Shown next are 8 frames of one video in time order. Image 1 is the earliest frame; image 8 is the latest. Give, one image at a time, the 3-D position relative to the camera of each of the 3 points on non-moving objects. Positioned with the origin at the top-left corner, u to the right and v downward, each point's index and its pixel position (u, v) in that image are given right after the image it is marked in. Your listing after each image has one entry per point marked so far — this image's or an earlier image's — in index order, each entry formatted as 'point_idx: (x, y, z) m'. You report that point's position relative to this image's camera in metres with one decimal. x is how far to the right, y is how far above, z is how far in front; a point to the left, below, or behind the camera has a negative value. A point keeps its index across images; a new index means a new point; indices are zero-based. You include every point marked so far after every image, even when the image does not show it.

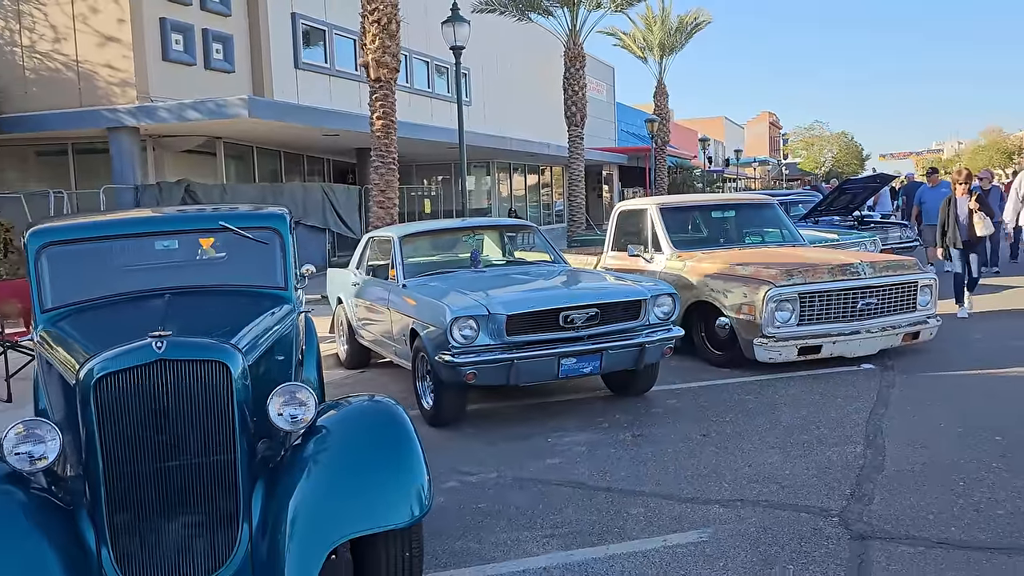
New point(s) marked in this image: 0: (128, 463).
0: (-1.4, -0.6, +3.1) m
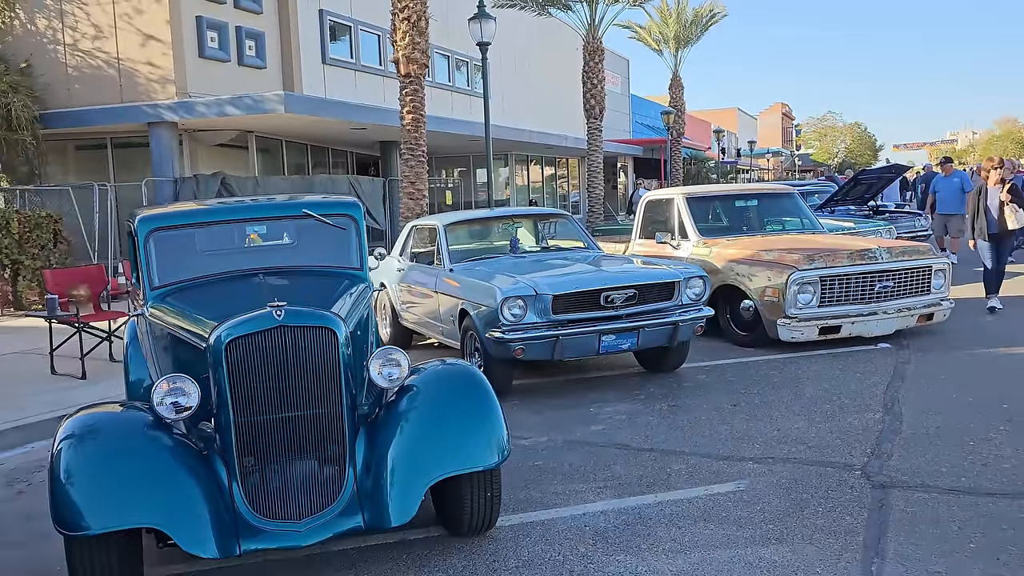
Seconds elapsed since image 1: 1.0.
0: (-1.1, -0.5, +3.6) m
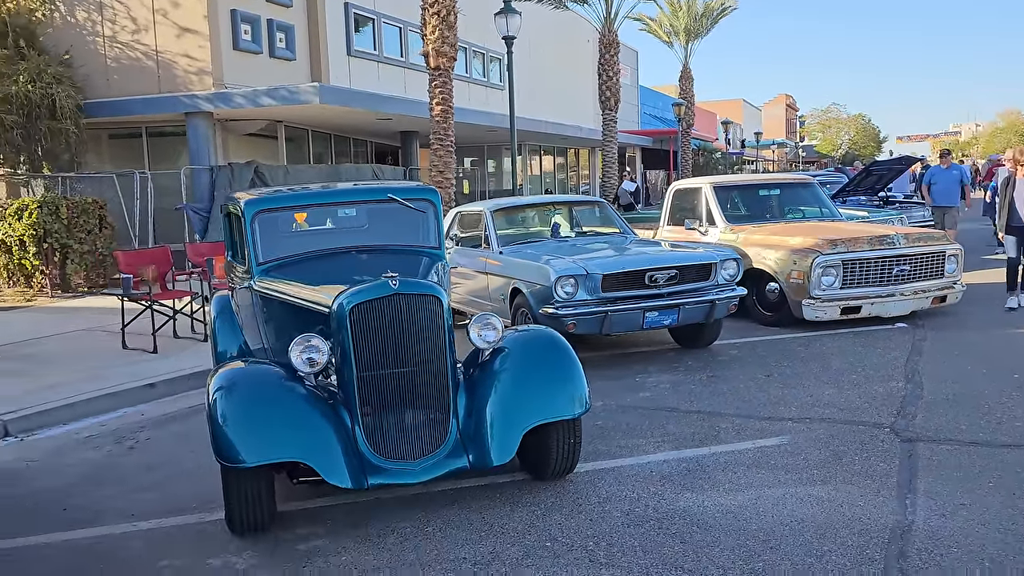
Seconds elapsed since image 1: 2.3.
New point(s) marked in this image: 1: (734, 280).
0: (-0.7, -0.4, +4.2) m
1: (+1.9, +0.1, +7.5) m
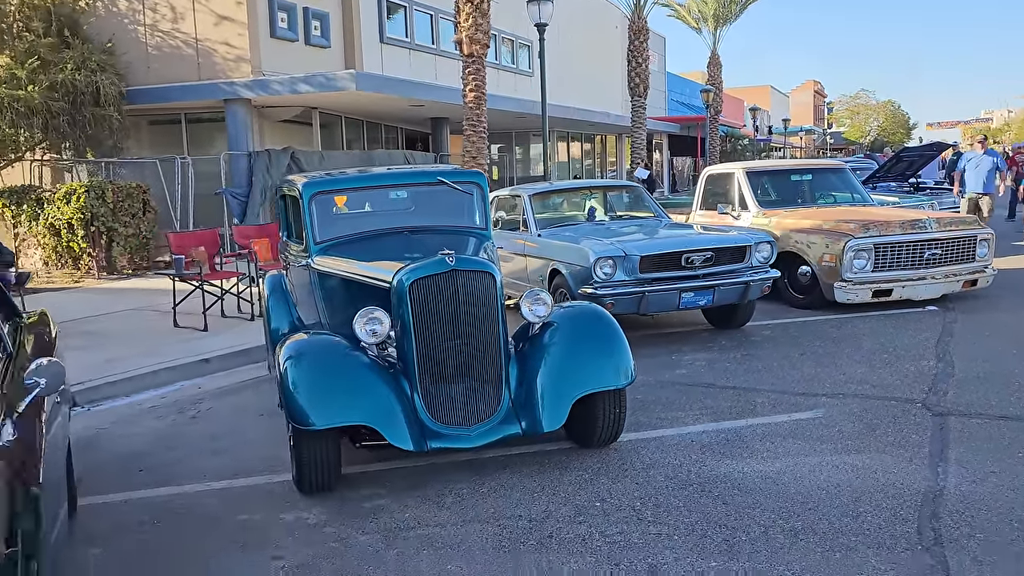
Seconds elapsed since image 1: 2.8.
0: (-0.4, -0.3, +4.5) m
1: (+2.3, +0.2, +7.7) m
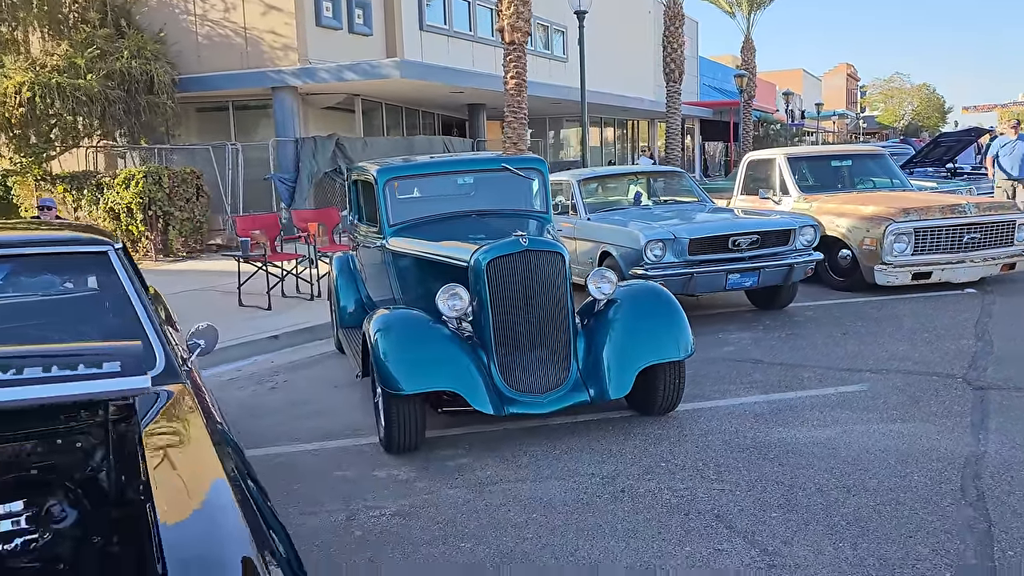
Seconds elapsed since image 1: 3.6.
0: (0.0, -0.2, +4.9) m
1: (+2.8, +0.4, +8.0) m
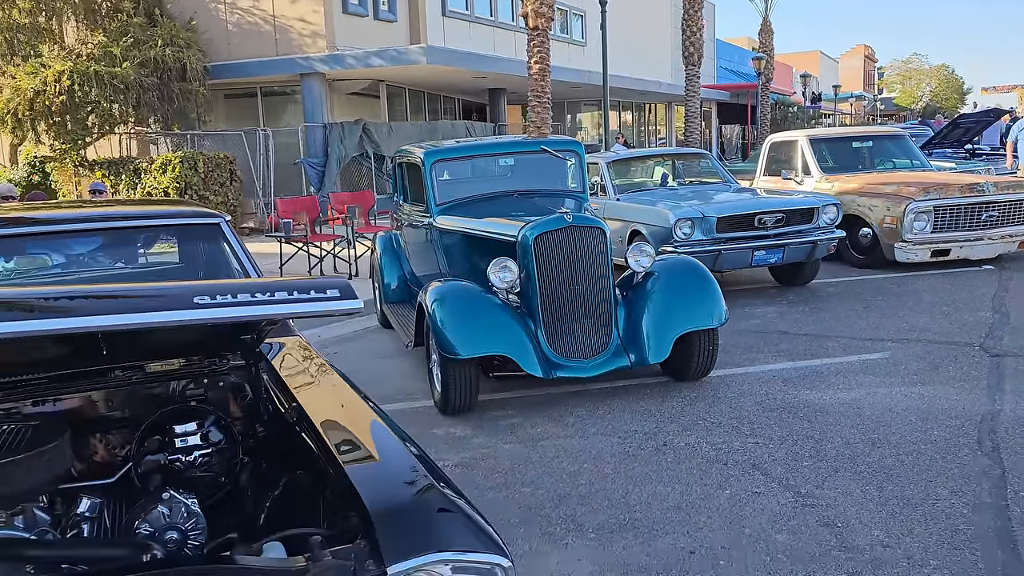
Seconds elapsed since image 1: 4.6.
0: (+0.2, 0.0, +5.2) m
1: (+3.1, +0.6, +8.3) m
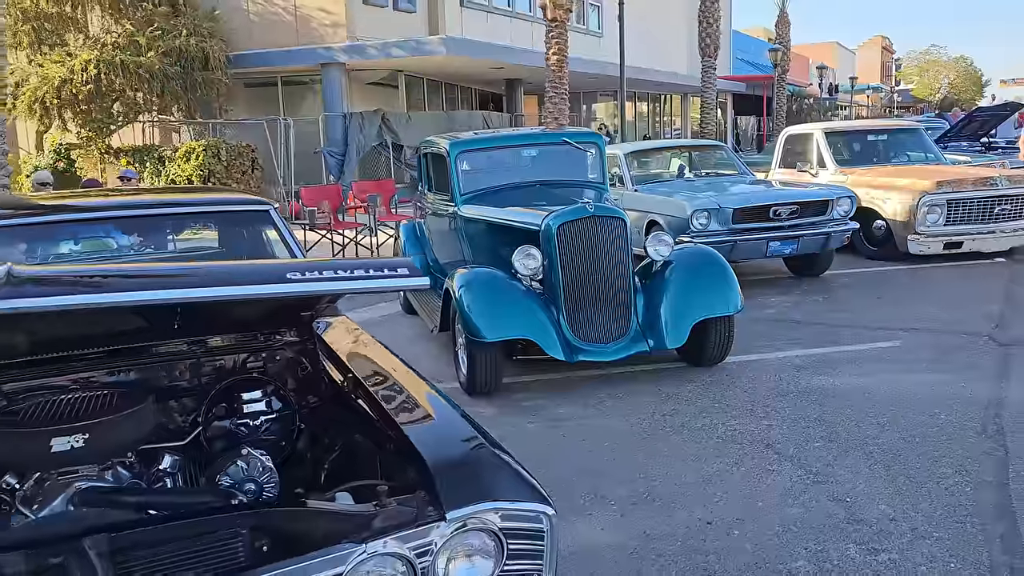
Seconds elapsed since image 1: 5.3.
0: (+0.4, +0.1, +5.5) m
1: (+3.3, +0.7, +8.5) m
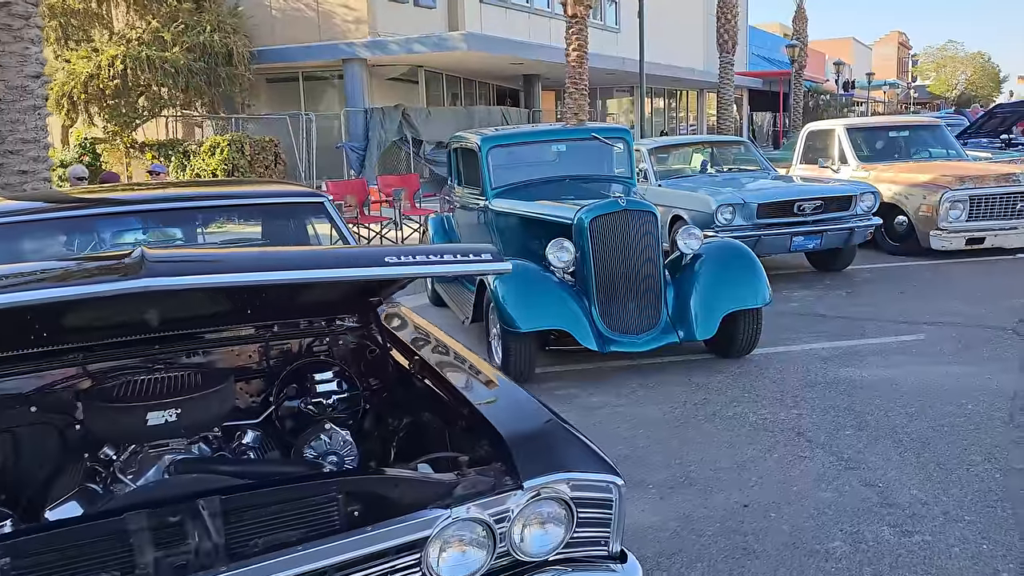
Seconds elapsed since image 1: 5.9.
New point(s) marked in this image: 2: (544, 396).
0: (+0.6, +0.1, +5.6) m
1: (+3.6, +0.8, +8.6) m
2: (+0.2, -0.7, +5.4) m
